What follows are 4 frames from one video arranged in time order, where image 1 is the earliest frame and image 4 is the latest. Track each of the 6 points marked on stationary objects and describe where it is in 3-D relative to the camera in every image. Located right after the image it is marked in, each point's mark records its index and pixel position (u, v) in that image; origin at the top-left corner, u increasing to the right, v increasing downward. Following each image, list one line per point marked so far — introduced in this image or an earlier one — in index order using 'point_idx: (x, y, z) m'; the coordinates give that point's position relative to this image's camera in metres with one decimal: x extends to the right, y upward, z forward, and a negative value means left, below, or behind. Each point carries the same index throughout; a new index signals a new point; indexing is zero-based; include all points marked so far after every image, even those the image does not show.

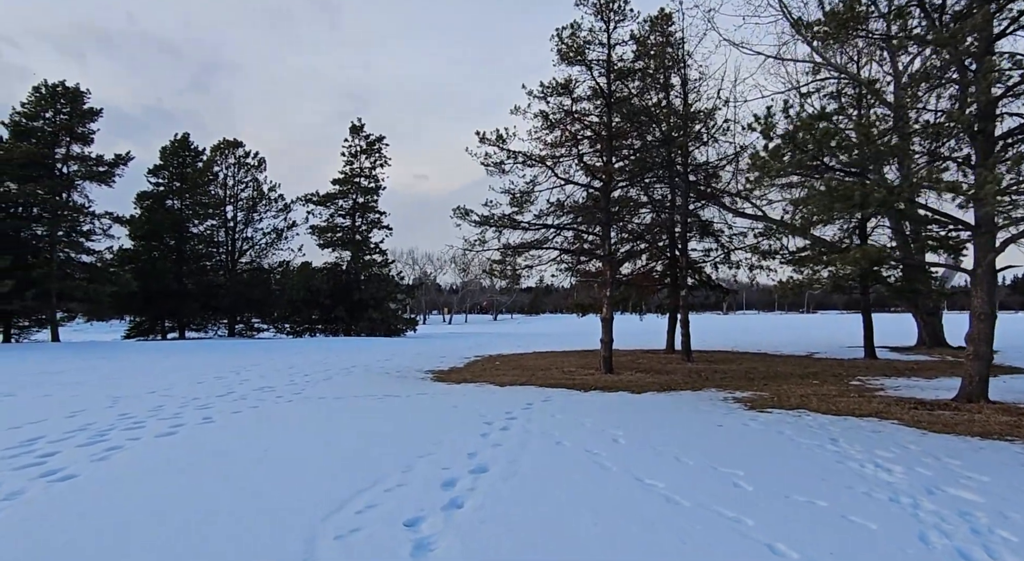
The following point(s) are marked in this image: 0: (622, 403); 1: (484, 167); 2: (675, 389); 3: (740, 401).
0: (+1.3, -1.4, +6.9) m
1: (-0.5, +1.9, +10.4) m
2: (+2.2, -1.5, +8.4) m
3: (+2.7, -1.4, +7.3) m
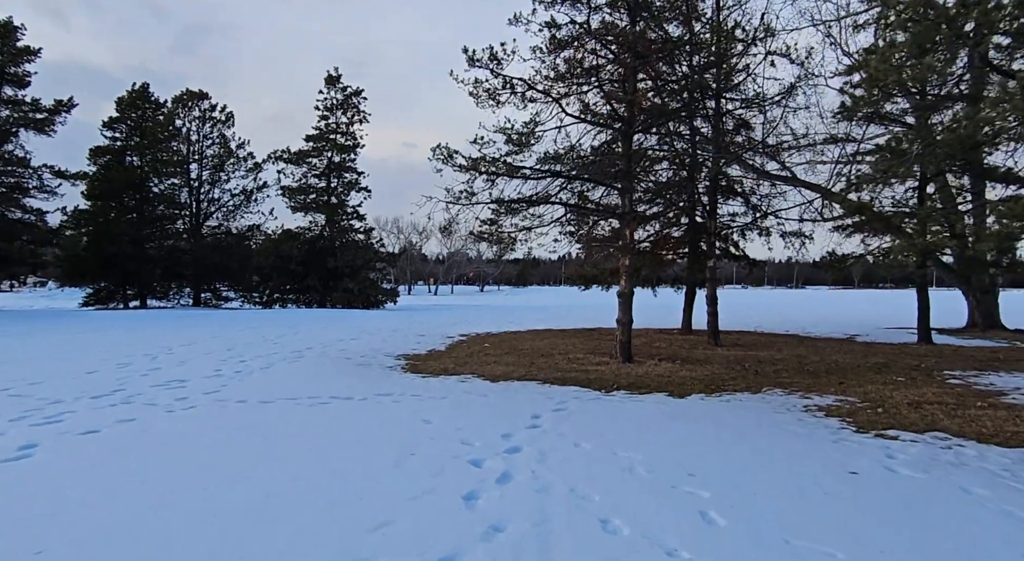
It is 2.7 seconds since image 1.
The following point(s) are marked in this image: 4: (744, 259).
0: (+1.2, -1.1, +4.8) m
1: (-0.5, +2.4, +8.1) m
2: (+2.2, -1.1, +6.2) m
3: (+2.7, -1.1, +5.2) m
4: (+4.8, +0.4, +12.8) m
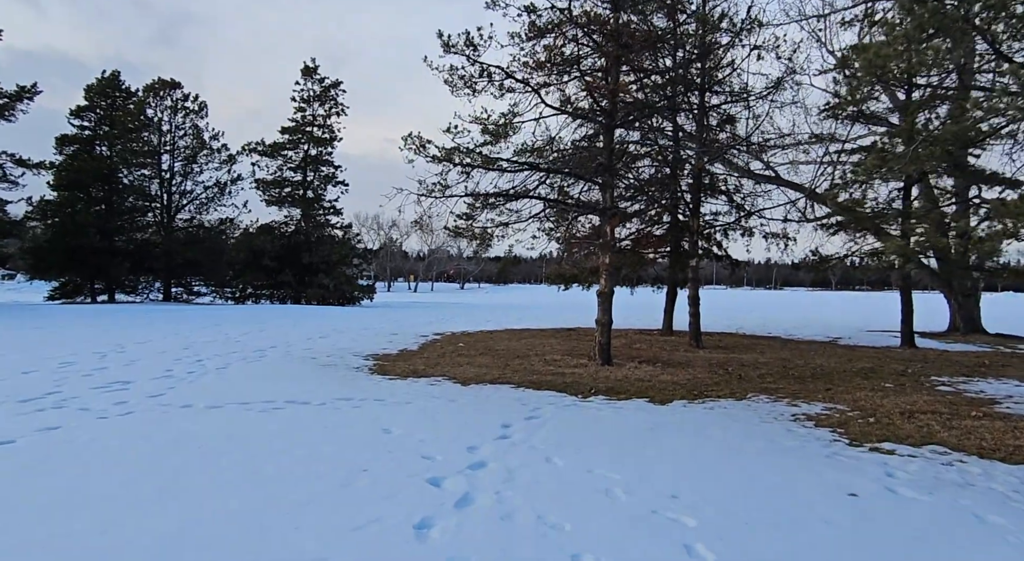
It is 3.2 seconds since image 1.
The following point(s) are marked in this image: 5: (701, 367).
0: (+1.0, -1.1, +4.4) m
1: (-0.8, +2.5, +7.7) m
2: (+1.9, -1.1, +5.9) m
3: (+2.4, -1.1, +4.8) m
4: (+4.4, +0.4, +12.5) m
5: (+2.4, -1.1, +7.8) m
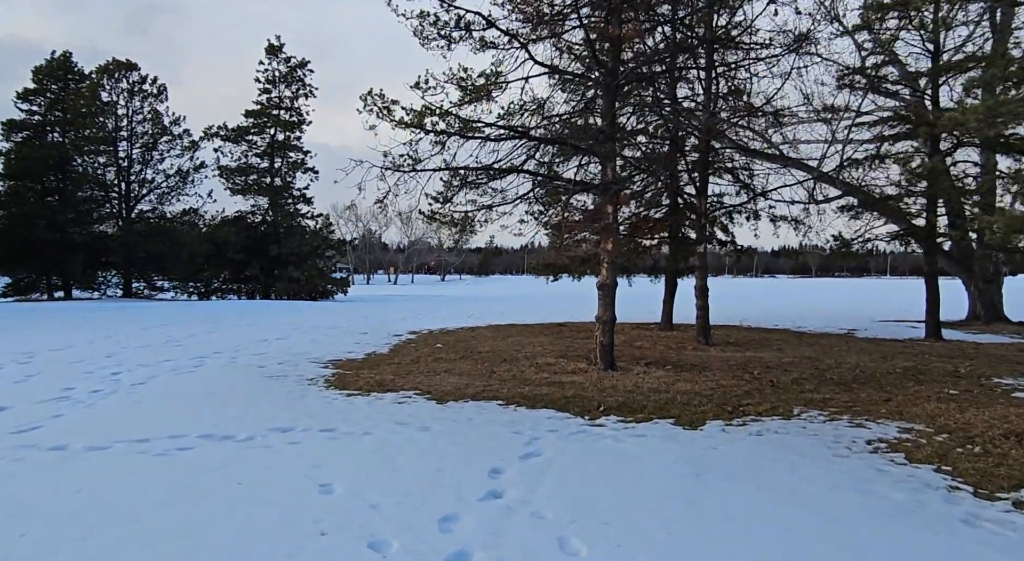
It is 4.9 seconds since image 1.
0: (+1.0, -1.0, +3.2) m
1: (-1.0, +2.6, +6.4) m
2: (+1.8, -1.0, +4.7) m
3: (+2.4, -1.0, +3.7) m
4: (+4.1, +0.6, +11.4) m
5: (+2.3, -1.0, +6.7) m
